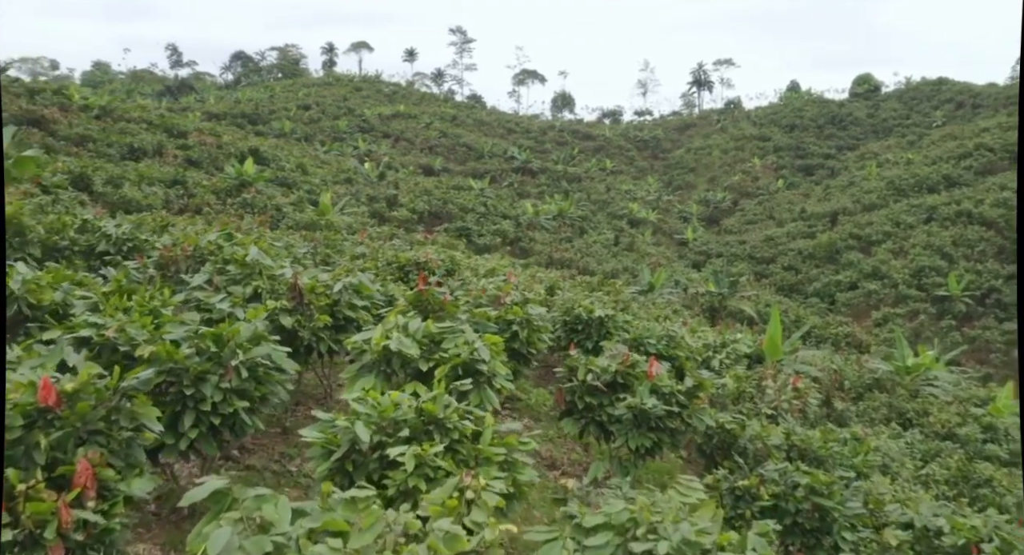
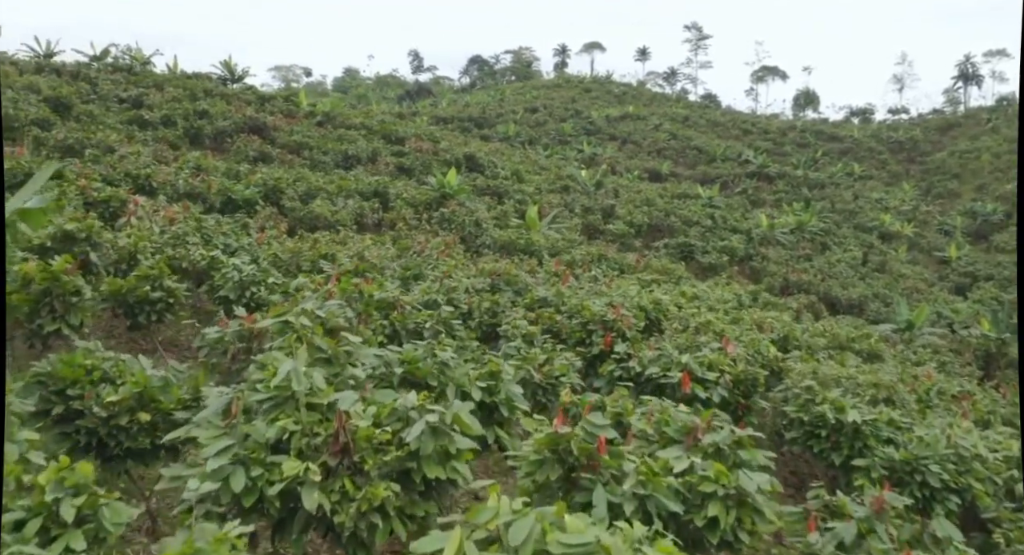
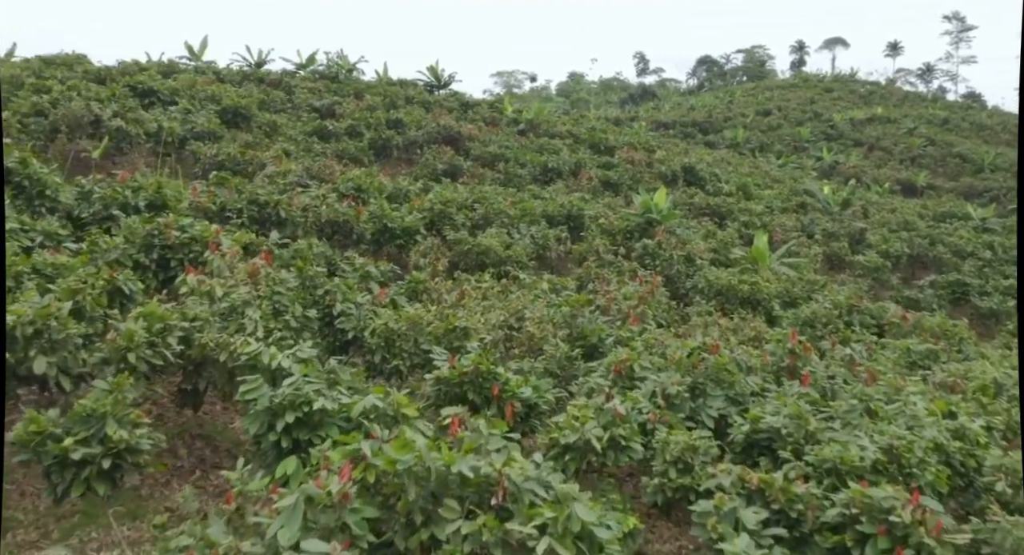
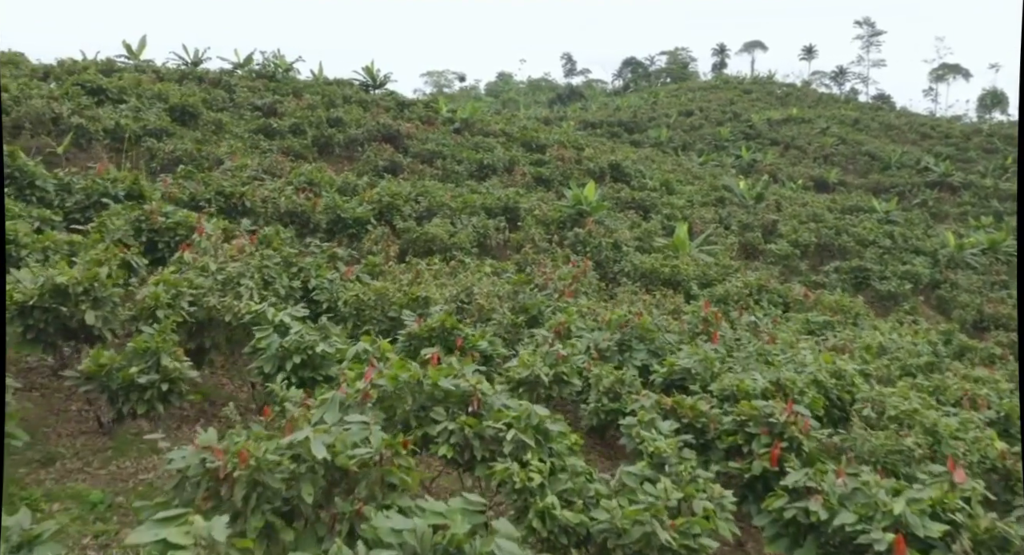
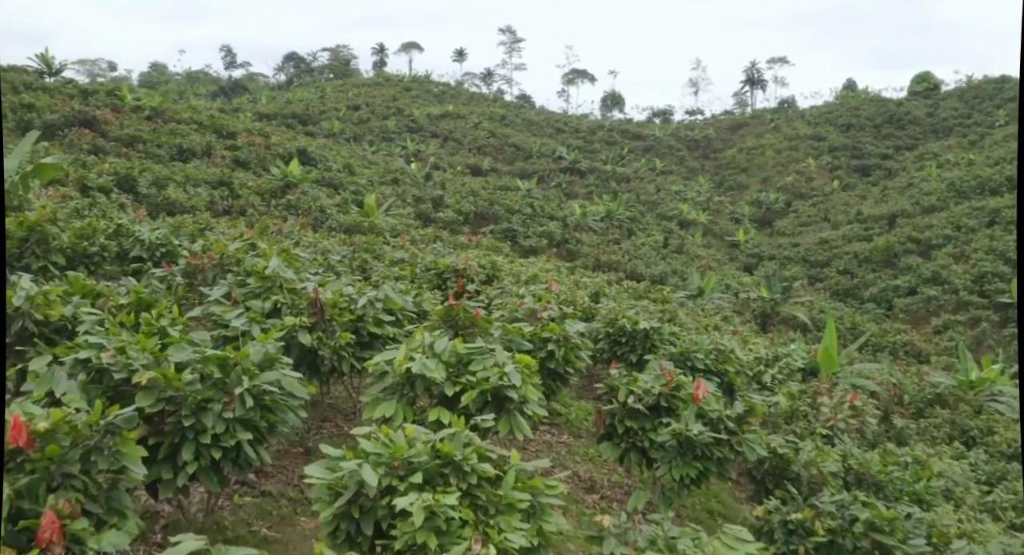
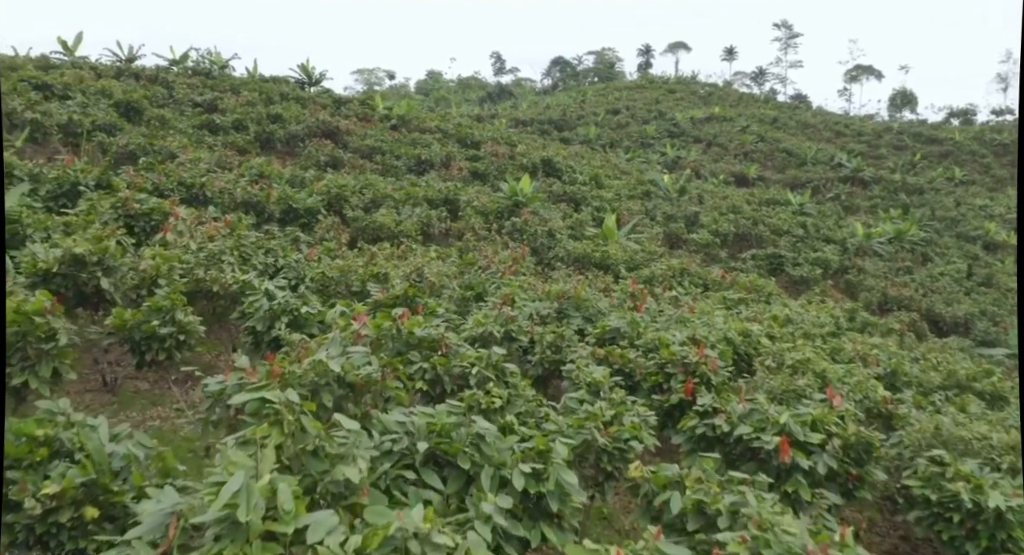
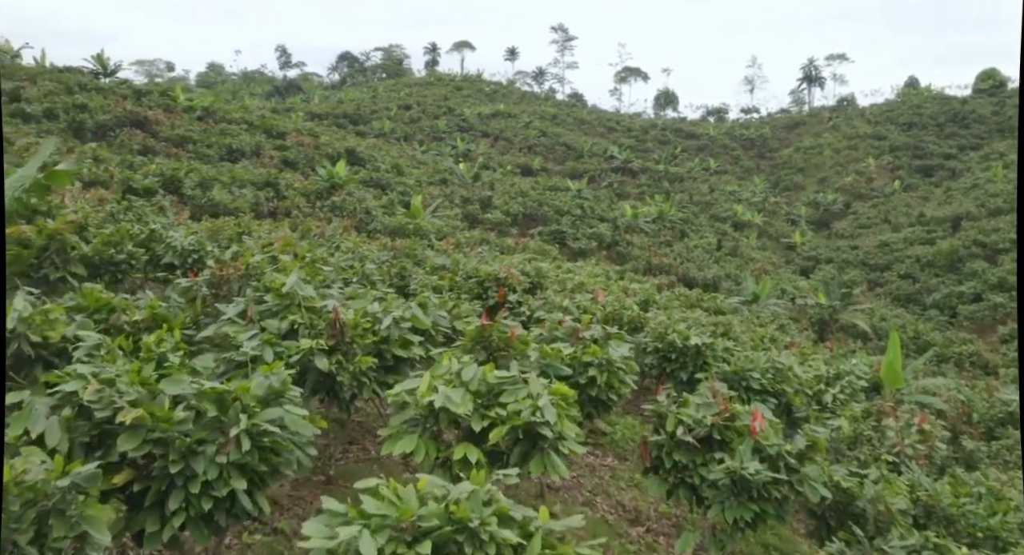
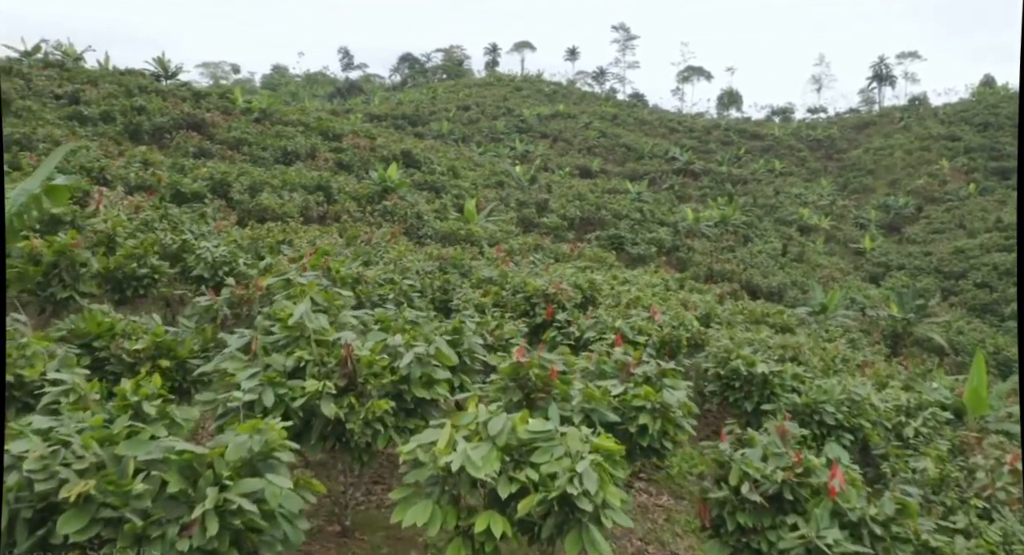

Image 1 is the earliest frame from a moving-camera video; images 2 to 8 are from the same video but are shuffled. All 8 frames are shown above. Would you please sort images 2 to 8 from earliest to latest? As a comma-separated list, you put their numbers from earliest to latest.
5, 7, 8, 2, 6, 4, 3
